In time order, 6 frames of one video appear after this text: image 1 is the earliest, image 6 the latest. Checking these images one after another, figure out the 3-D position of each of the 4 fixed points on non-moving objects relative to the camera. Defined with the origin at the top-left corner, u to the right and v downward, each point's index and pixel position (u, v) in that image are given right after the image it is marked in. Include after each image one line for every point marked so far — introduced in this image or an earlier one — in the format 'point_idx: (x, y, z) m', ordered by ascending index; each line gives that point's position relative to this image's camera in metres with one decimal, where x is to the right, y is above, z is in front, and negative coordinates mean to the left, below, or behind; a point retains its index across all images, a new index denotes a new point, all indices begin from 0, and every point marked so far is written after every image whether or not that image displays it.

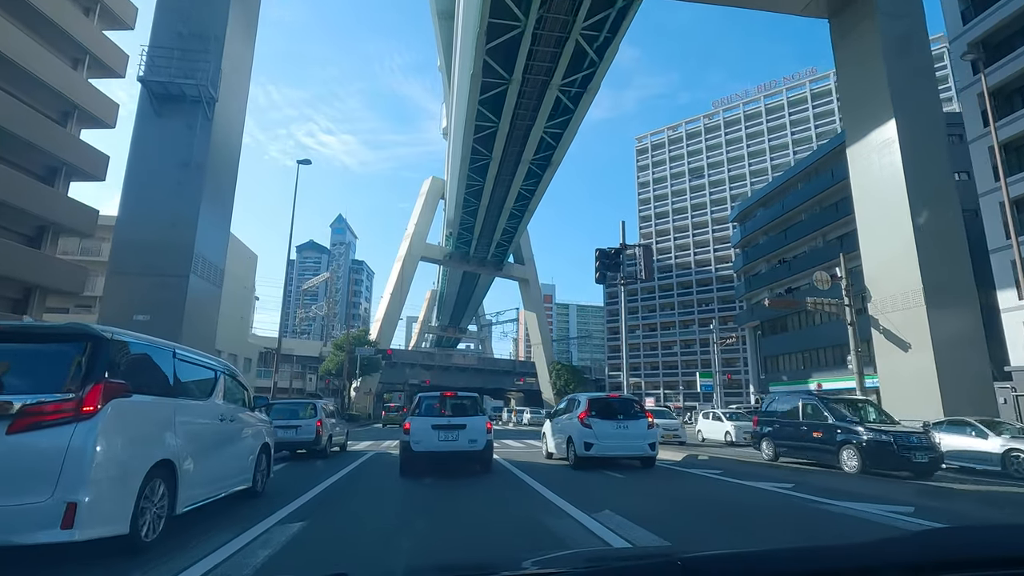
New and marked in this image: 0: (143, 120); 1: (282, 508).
0: (-12.1, +5.7, +19.6) m
1: (-3.5, -3.5, +10.1) m
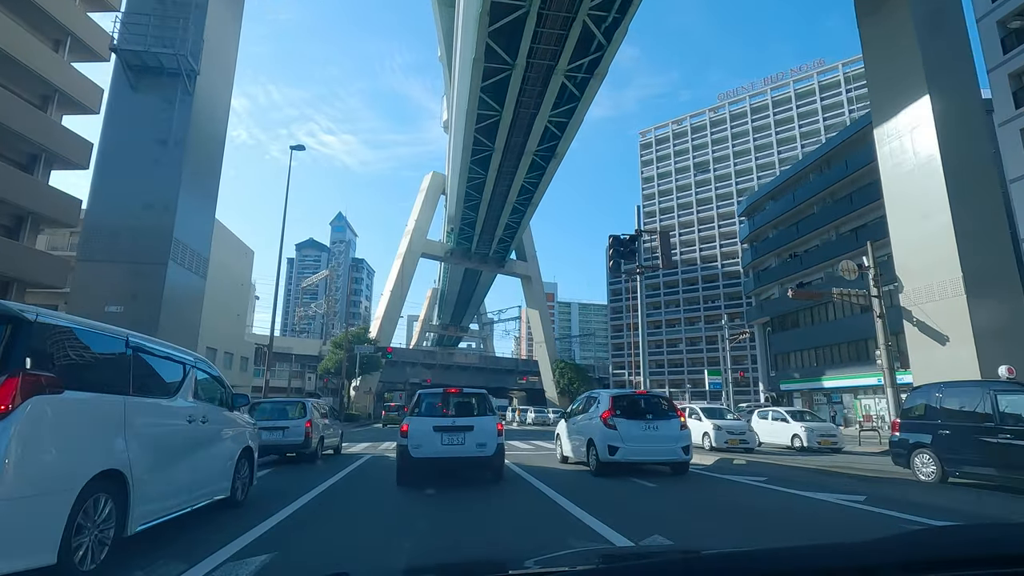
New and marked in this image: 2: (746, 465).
0: (-11.9, +6.0, +18.2) m
1: (-3.3, -3.2, +8.7) m
2: (+5.4, -4.2, +14.1) m
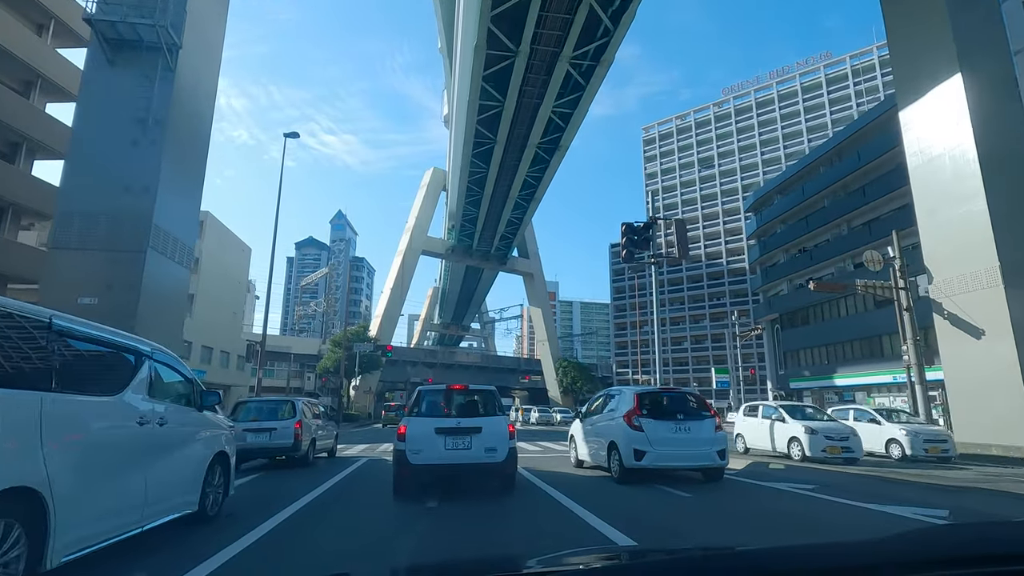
0: (-11.7, +6.2, +17.0) m
1: (-3.1, -2.9, +7.6) m
2: (+5.6, -4.0, +13.0) m
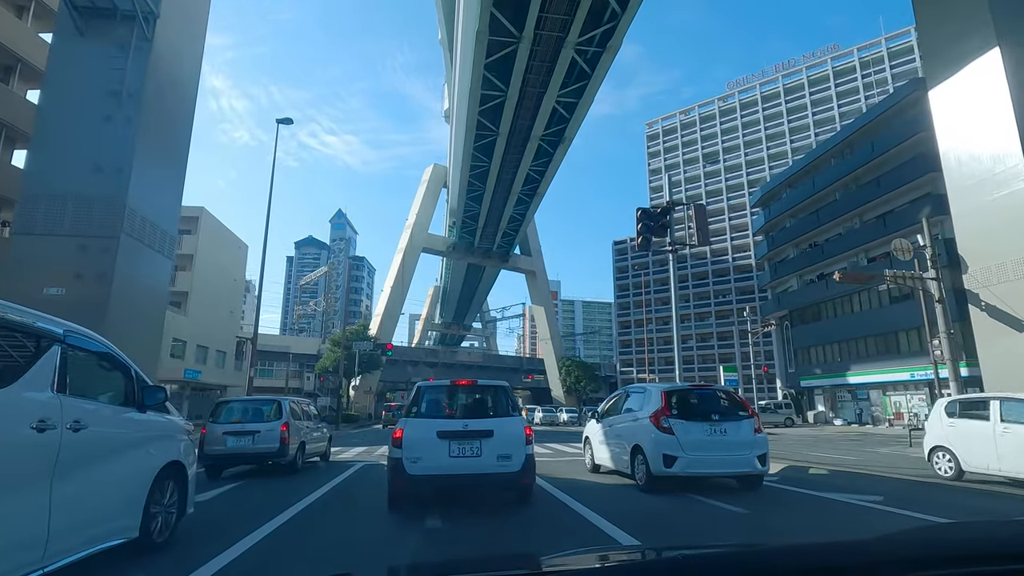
0: (-11.6, +6.4, +15.8) m
1: (-2.9, -2.7, +6.3) m
2: (+5.8, -3.7, +11.7) m
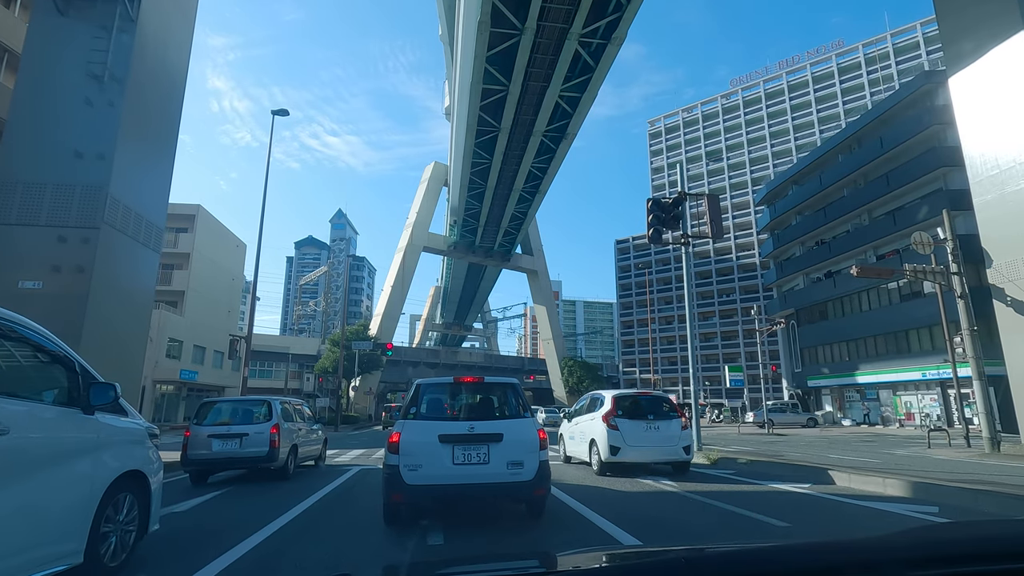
0: (-11.5, +6.5, +15.0) m
1: (-2.8, -2.5, +5.5) m
2: (+5.9, -3.5, +10.9) m
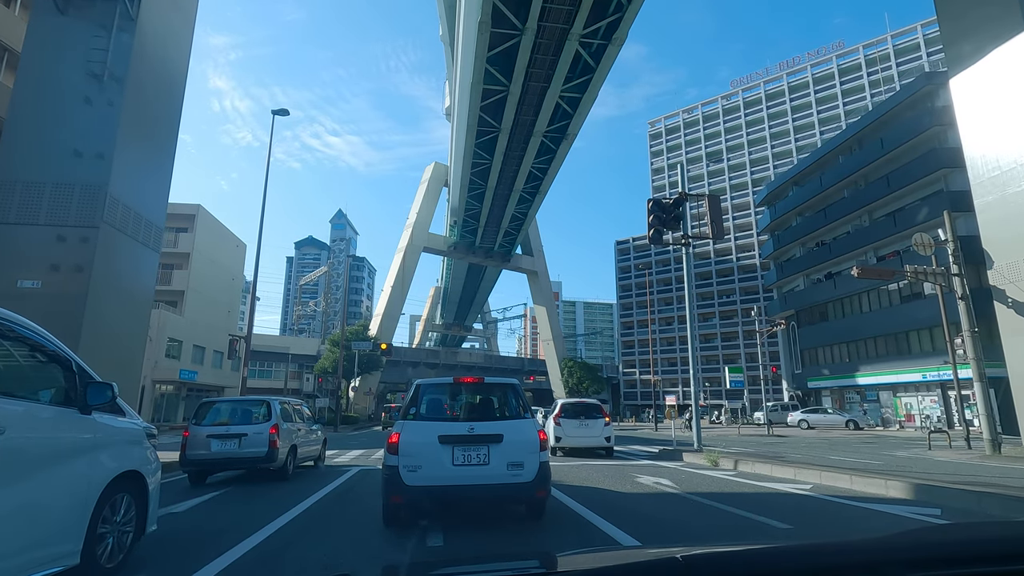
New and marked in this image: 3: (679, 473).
0: (-11.5, +6.5, +15.0) m
1: (-2.8, -2.5, +5.5) m
2: (+5.9, -3.5, +10.9) m
3: (+3.5, -3.9, +12.7) m
